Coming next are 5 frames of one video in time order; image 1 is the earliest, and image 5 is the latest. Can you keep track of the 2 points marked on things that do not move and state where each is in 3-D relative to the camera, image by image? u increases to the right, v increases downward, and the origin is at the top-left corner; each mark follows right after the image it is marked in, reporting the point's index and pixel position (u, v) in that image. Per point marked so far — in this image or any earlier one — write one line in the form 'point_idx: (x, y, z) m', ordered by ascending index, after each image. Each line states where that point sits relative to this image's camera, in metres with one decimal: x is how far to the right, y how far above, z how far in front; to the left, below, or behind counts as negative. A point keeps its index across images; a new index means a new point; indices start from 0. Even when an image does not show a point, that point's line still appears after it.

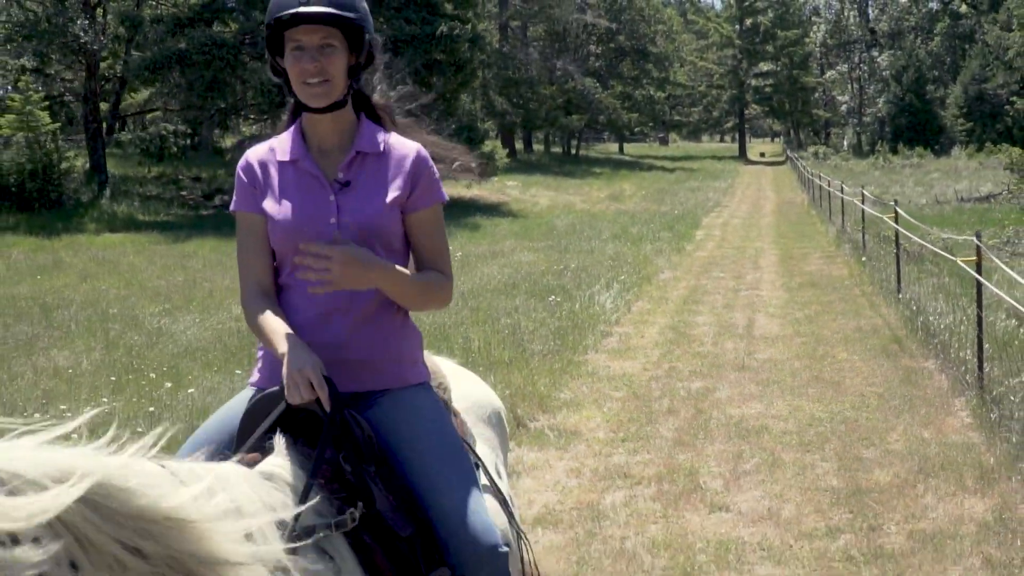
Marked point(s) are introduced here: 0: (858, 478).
0: (+1.9, -1.0, +6.7) m
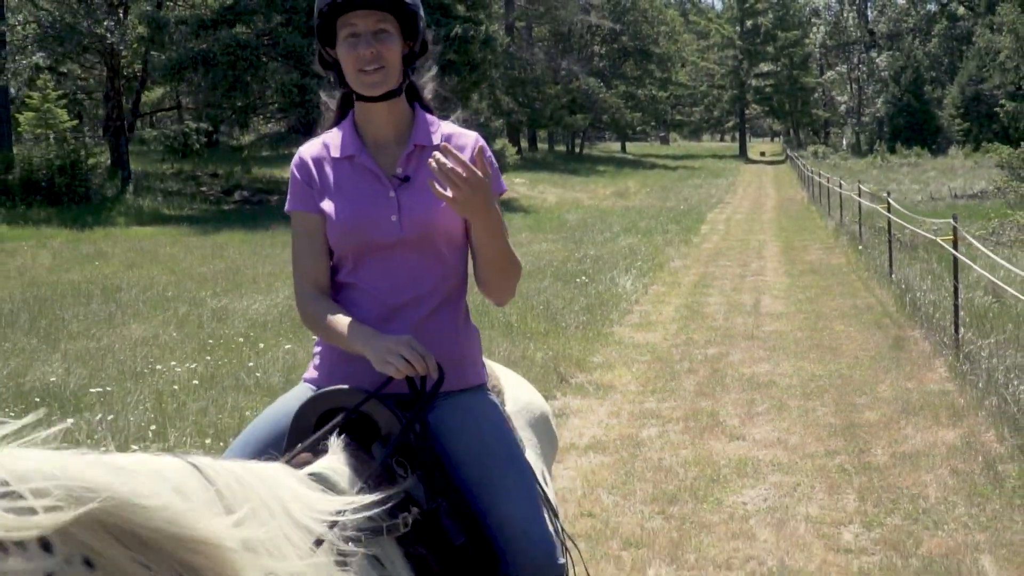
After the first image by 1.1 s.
0: (+2.3, -0.8, +8.0) m
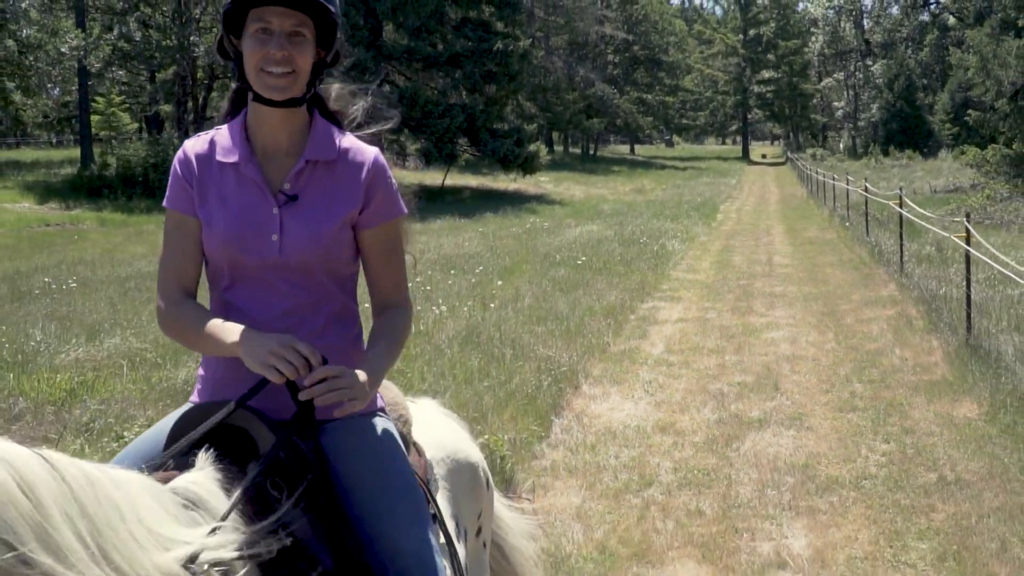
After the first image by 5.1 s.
0: (+3.5, -0.2, +13.0) m
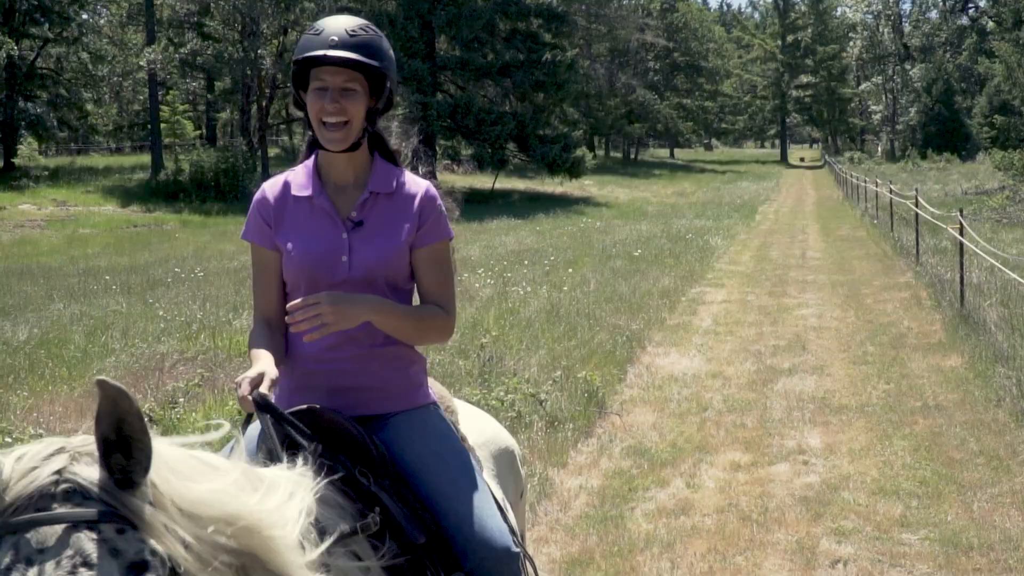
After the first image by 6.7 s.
0: (+4.3, 0.0, +15.1) m
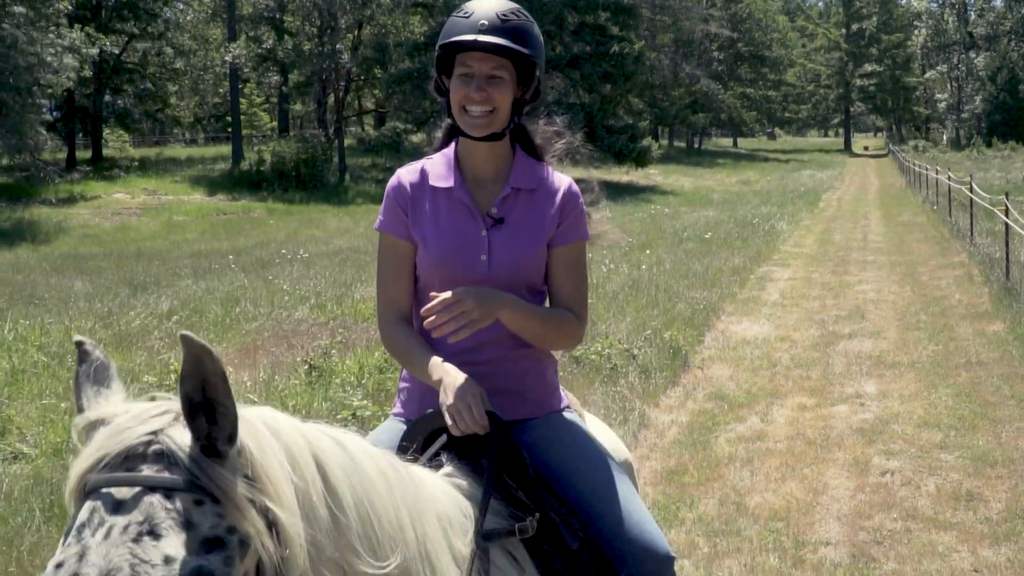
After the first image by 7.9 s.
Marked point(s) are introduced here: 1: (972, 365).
0: (+5.5, +0.3, +16.3) m
1: (+3.7, -0.6, +9.7) m
